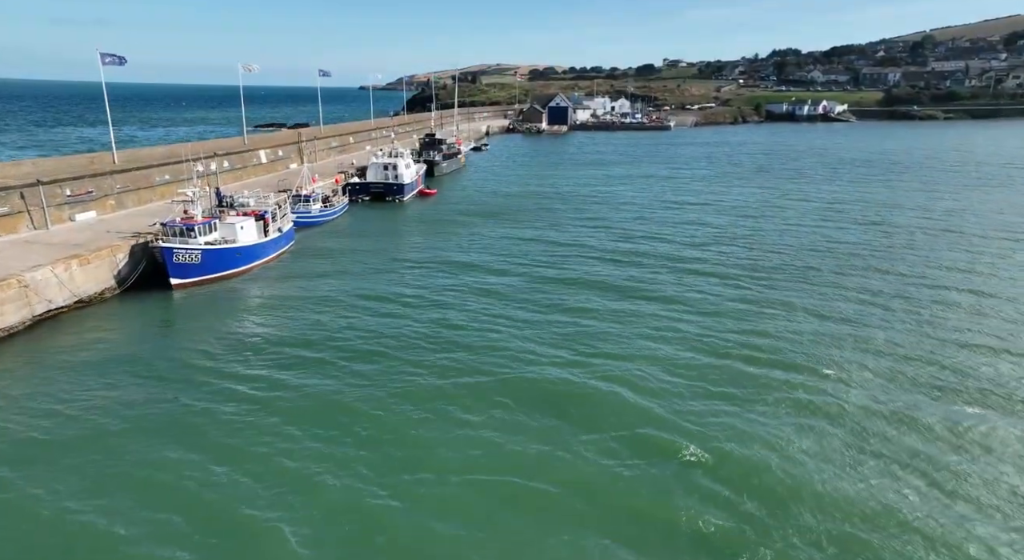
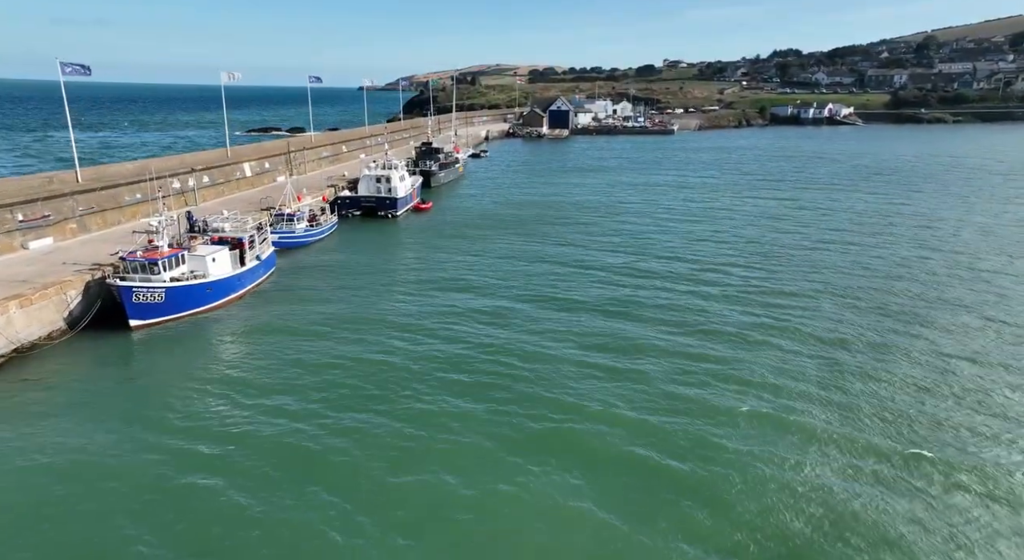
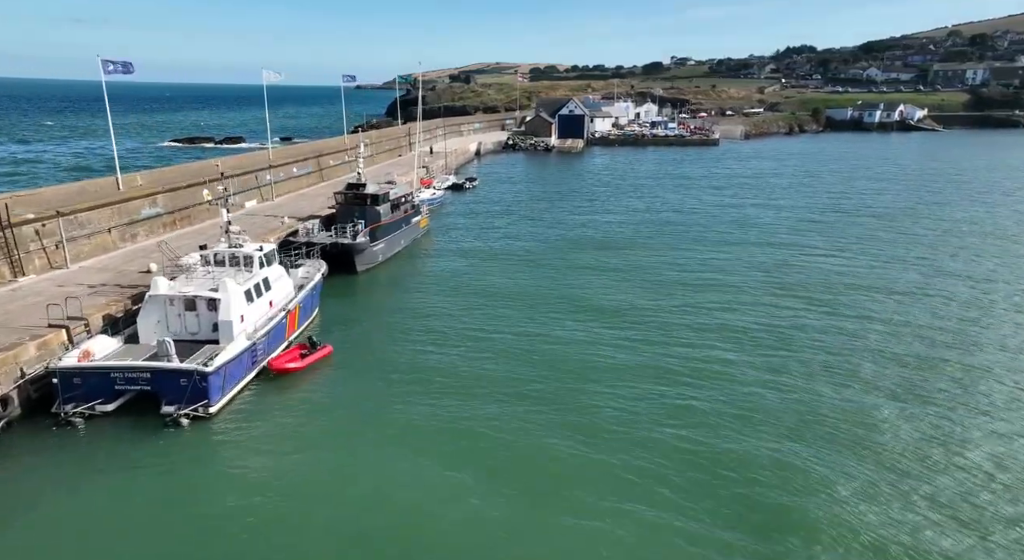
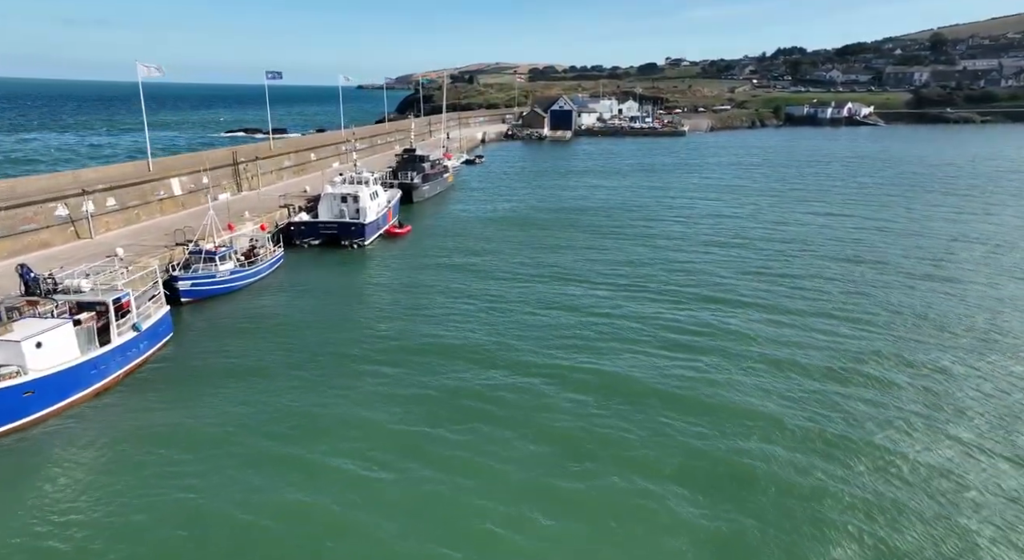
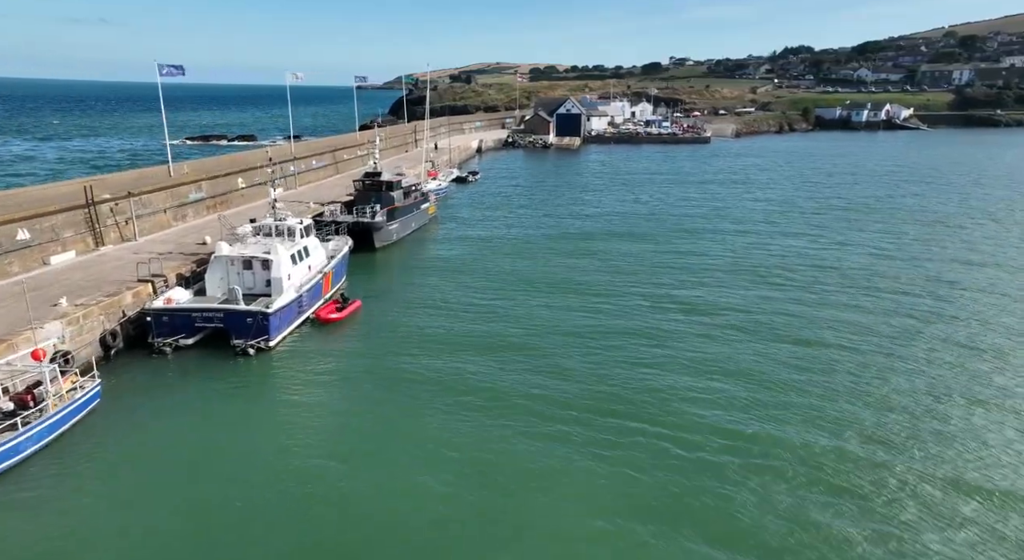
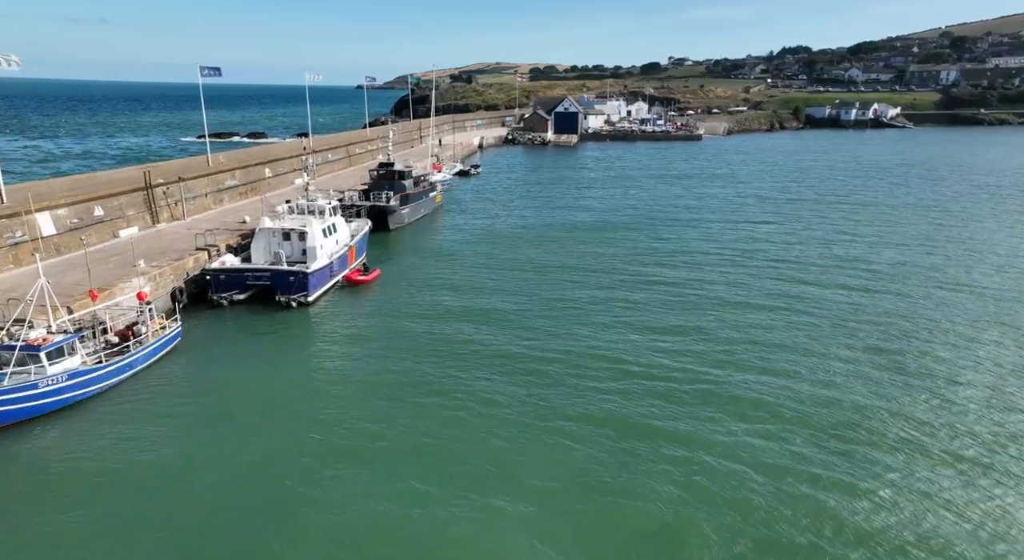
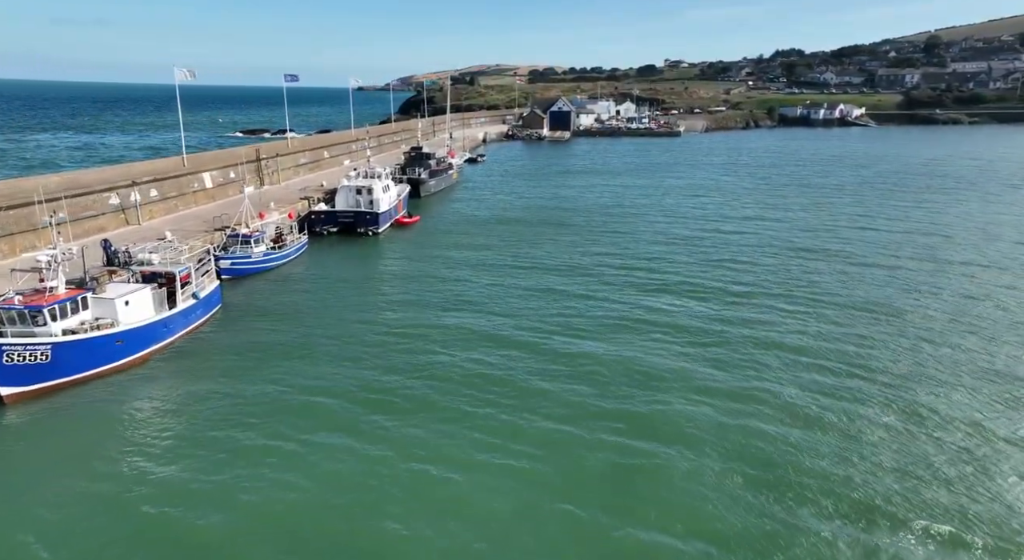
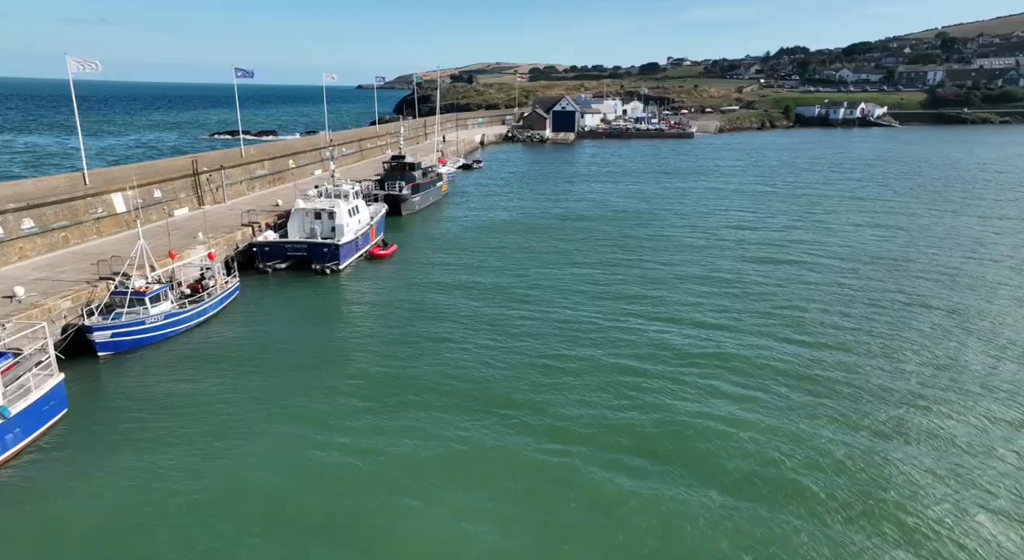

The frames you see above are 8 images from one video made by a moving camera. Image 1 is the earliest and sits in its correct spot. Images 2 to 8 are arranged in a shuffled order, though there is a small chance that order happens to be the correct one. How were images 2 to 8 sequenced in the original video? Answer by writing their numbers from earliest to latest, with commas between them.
2, 7, 4, 8, 6, 5, 3
